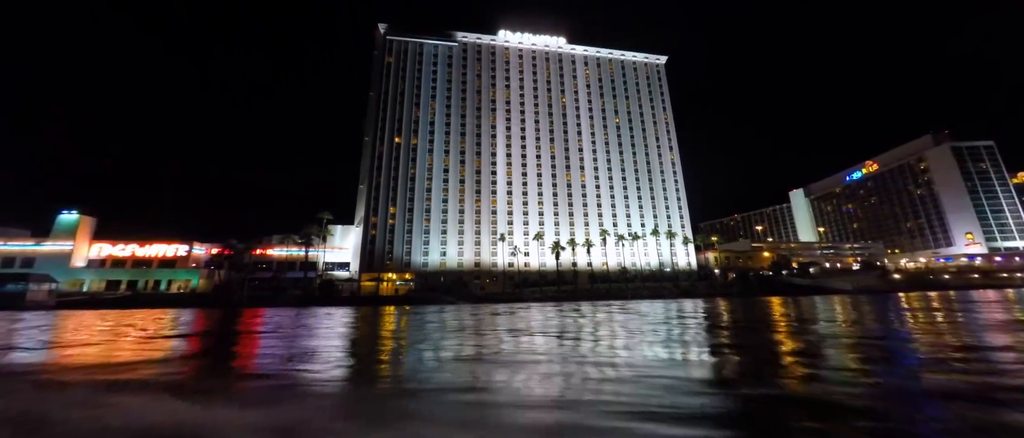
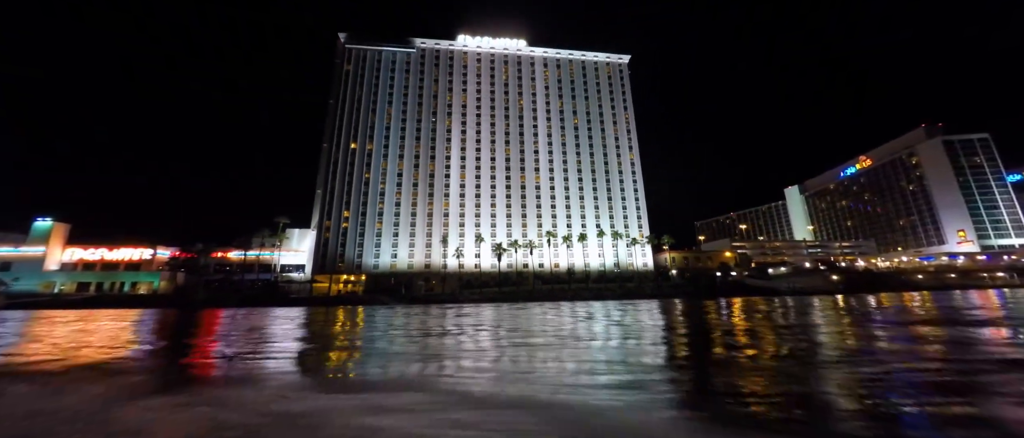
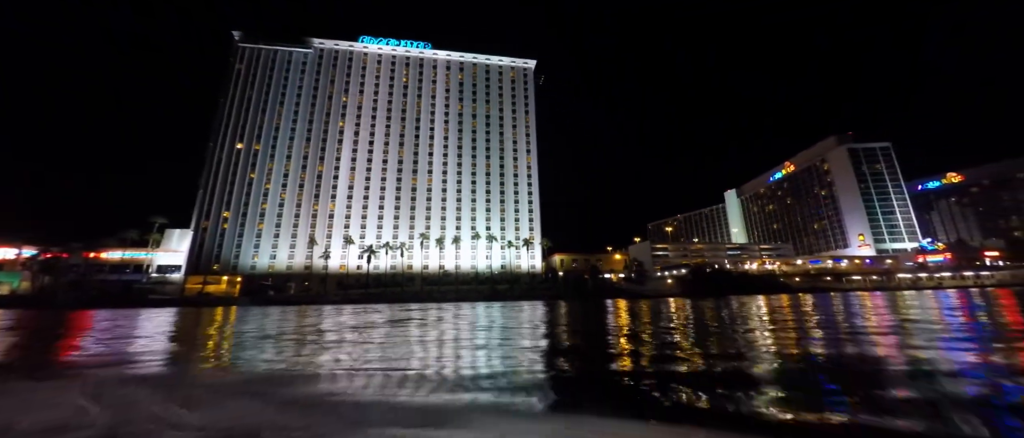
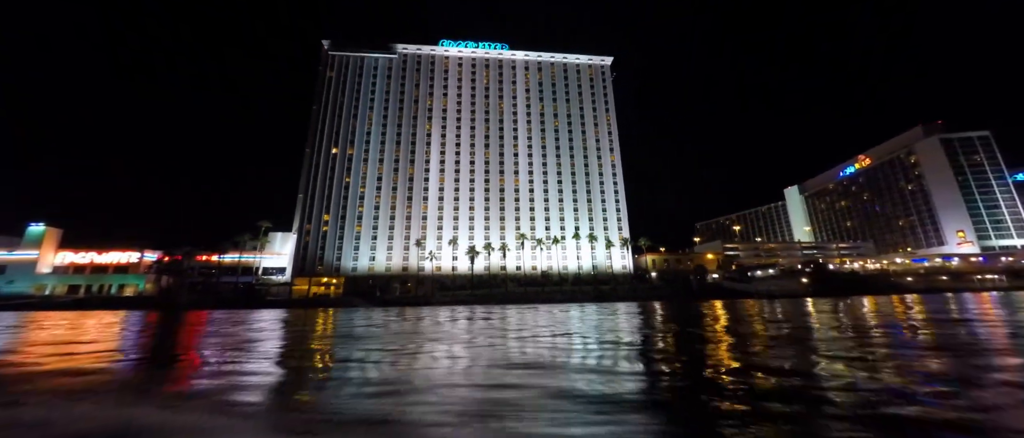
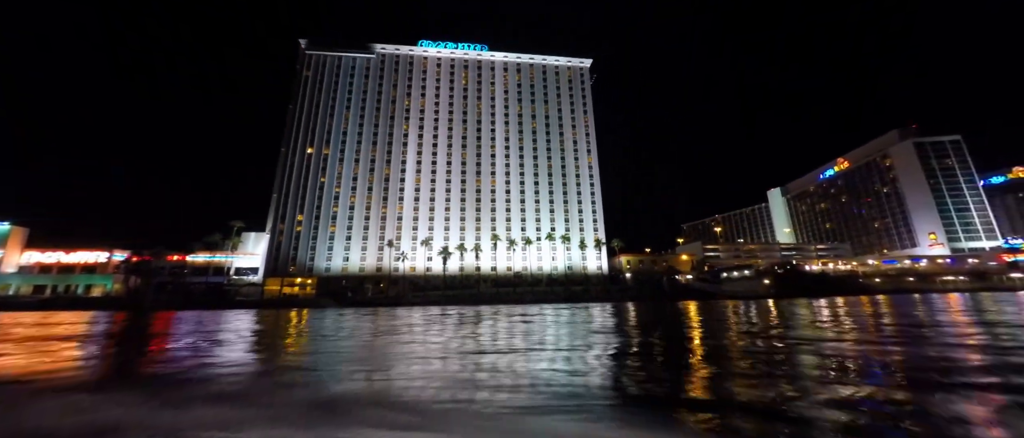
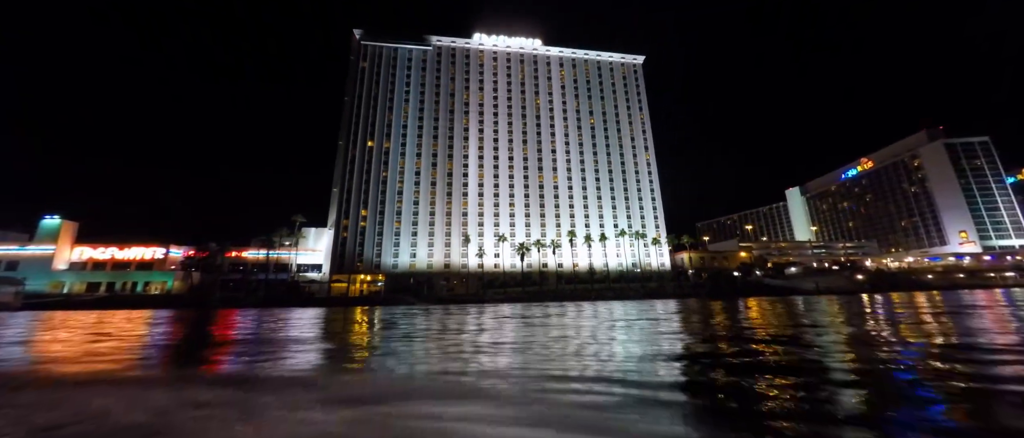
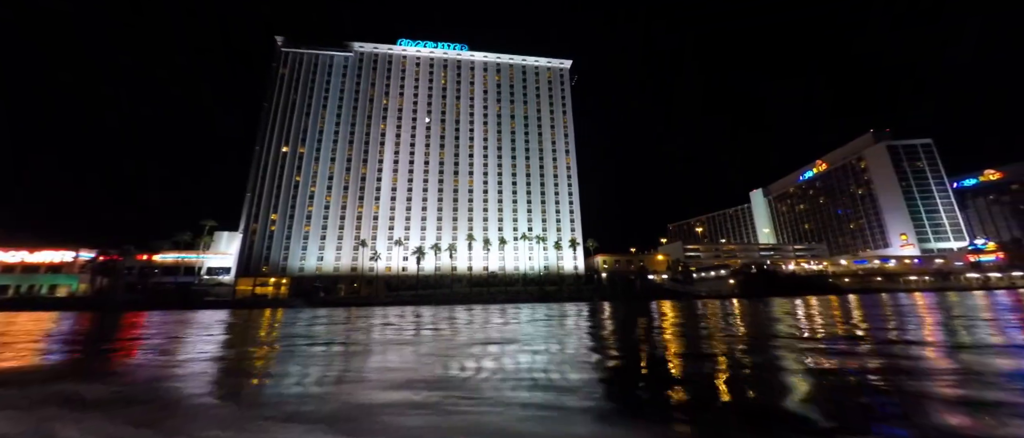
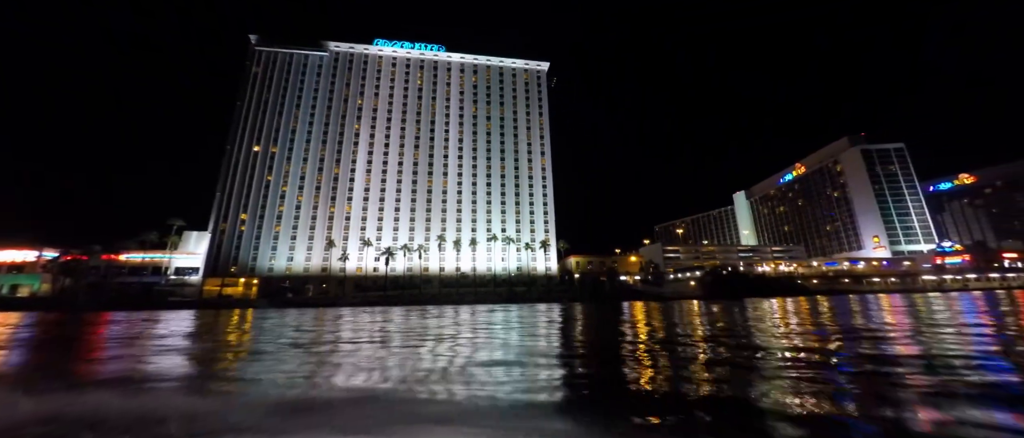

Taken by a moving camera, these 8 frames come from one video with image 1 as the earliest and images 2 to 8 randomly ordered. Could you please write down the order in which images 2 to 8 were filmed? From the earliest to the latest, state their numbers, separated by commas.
6, 2, 4, 5, 7, 8, 3
